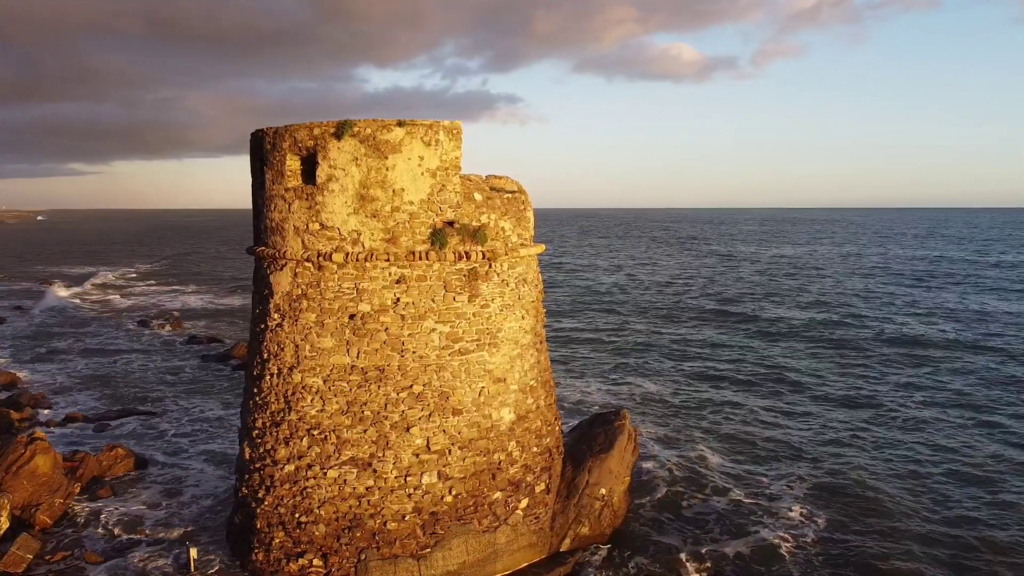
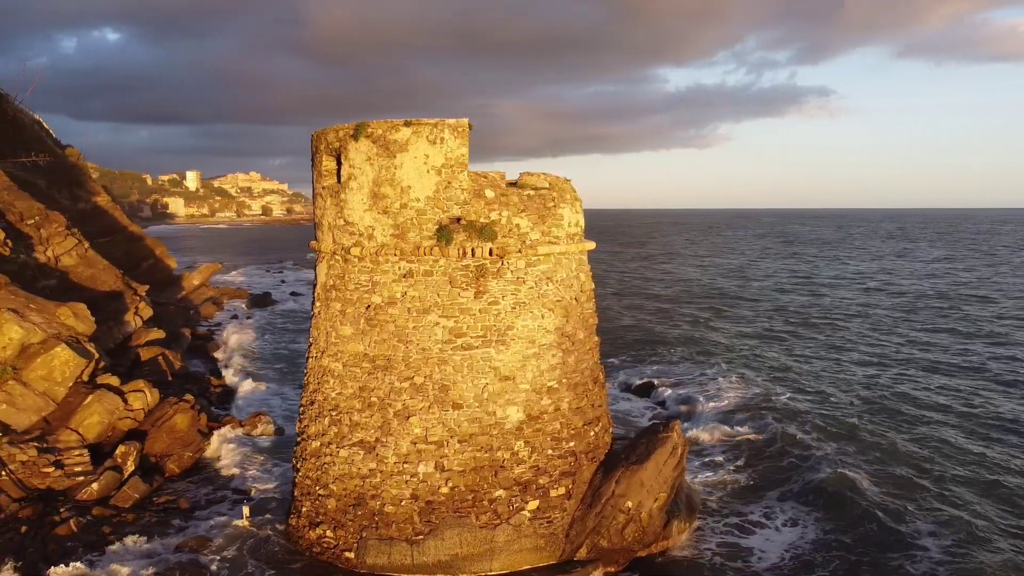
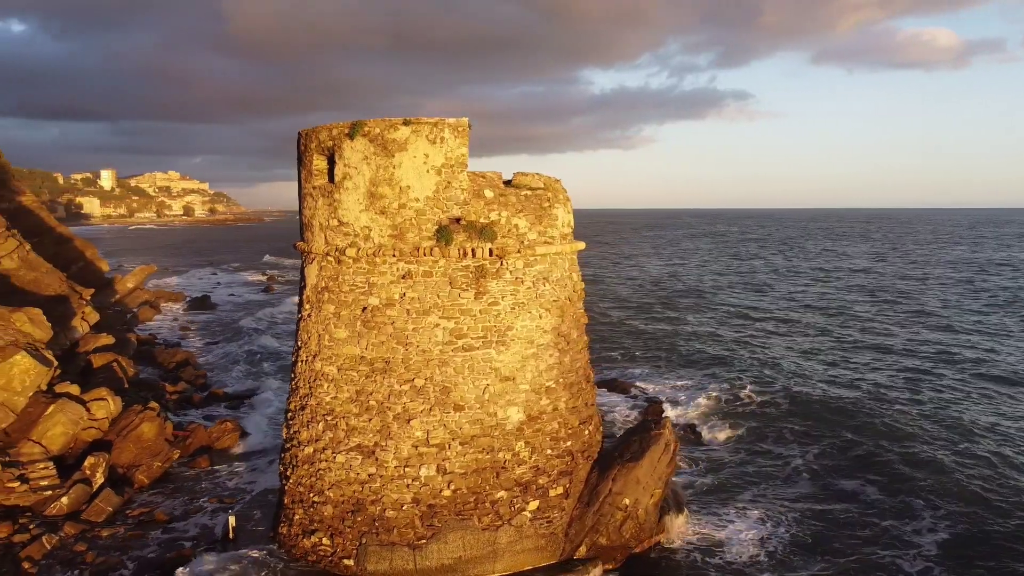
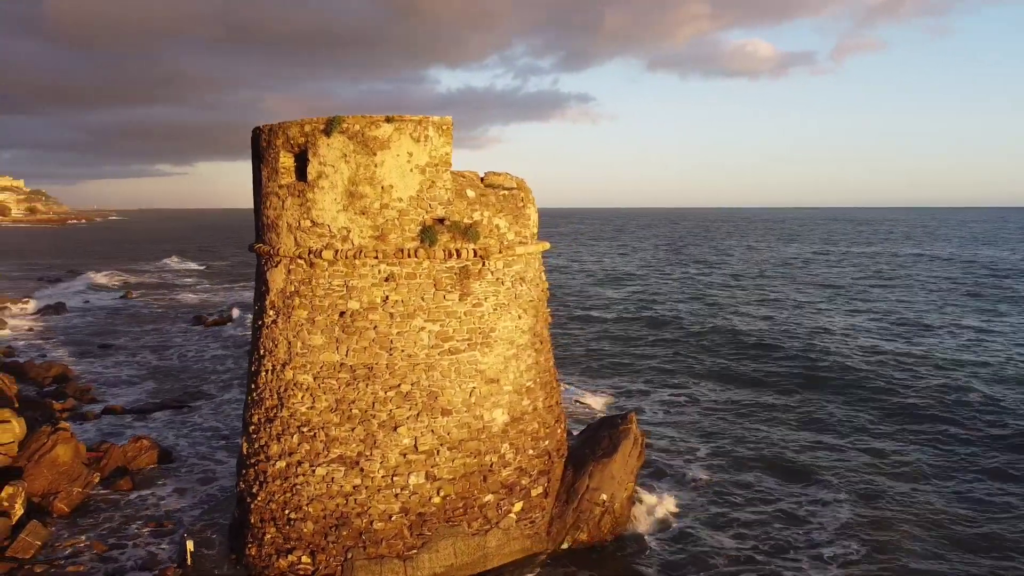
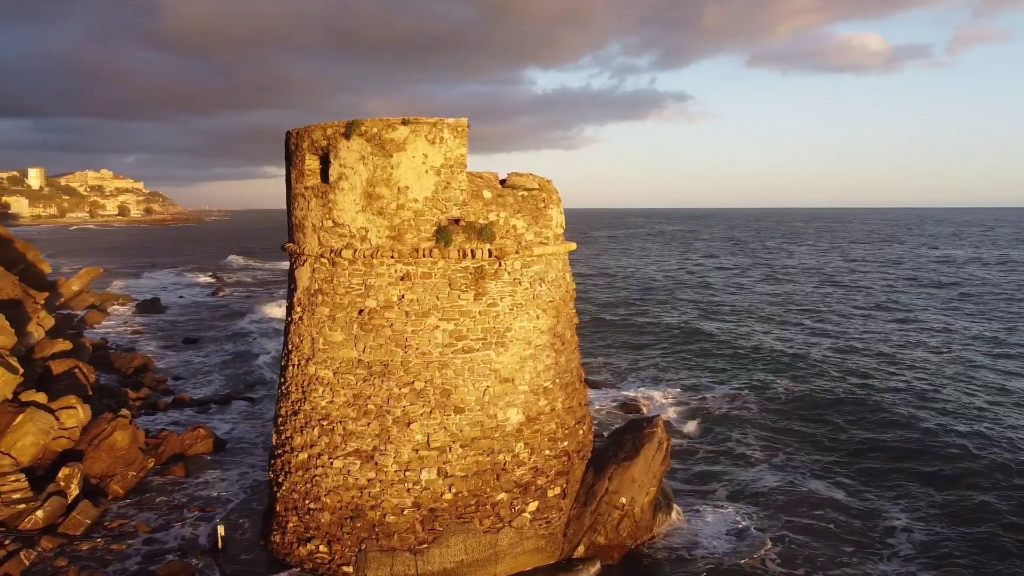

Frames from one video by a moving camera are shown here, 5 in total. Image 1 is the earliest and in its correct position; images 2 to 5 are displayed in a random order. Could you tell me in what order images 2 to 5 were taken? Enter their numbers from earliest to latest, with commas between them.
4, 5, 3, 2
